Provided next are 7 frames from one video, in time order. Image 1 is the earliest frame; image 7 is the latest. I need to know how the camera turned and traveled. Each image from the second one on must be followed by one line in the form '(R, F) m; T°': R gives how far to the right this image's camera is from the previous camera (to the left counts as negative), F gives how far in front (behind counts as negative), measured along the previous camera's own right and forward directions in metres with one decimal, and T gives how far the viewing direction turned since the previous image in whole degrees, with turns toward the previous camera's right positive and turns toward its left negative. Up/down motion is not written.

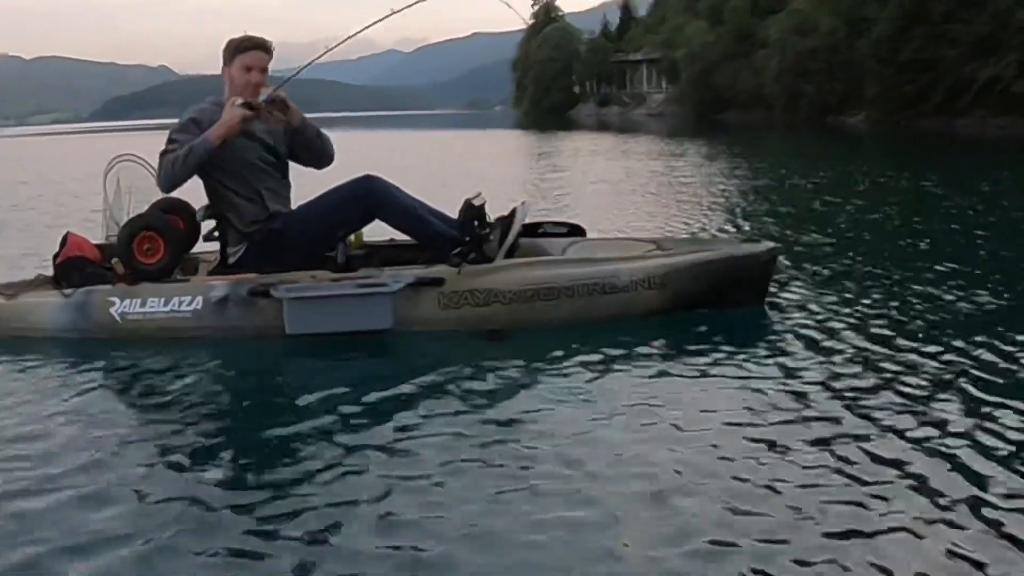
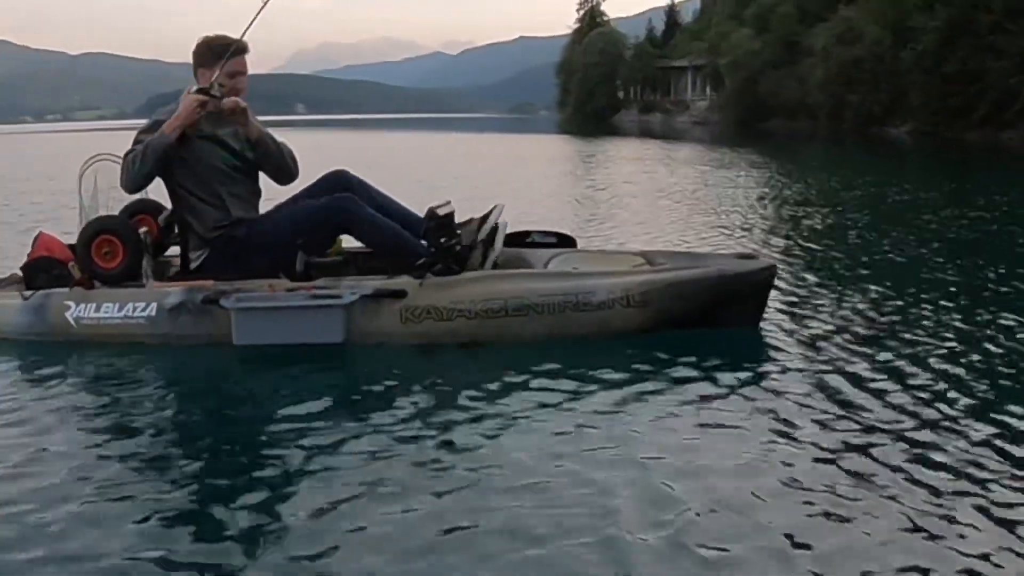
(+0.5, +0.5) m; -2°
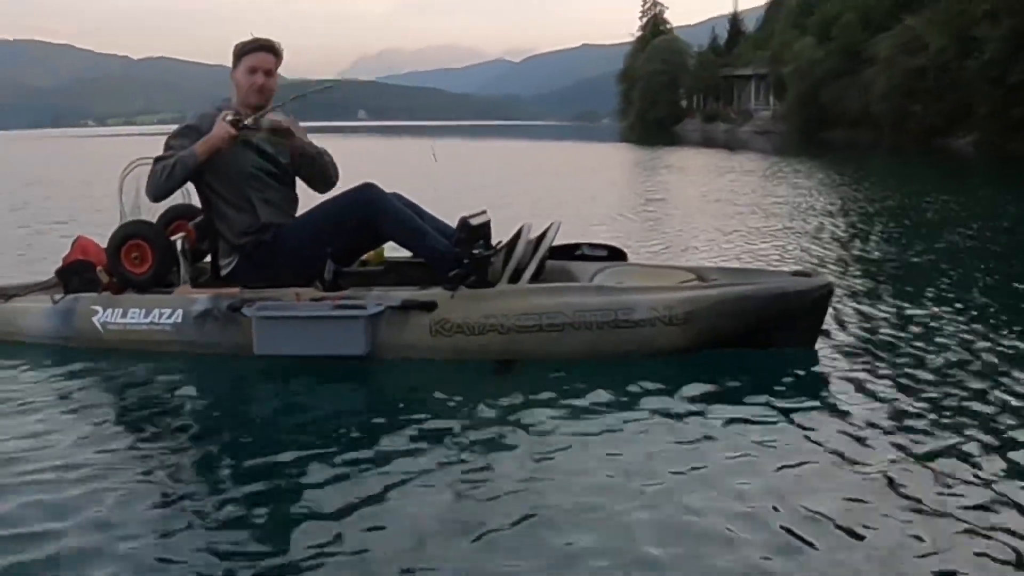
(+0.2, +0.4) m; -3°
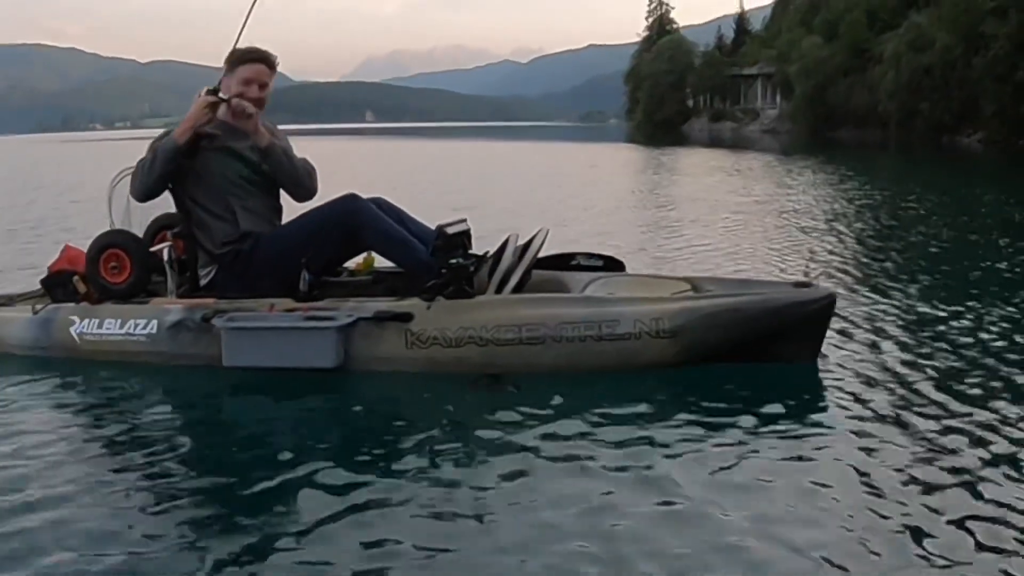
(+0.2, +0.1) m; 0°
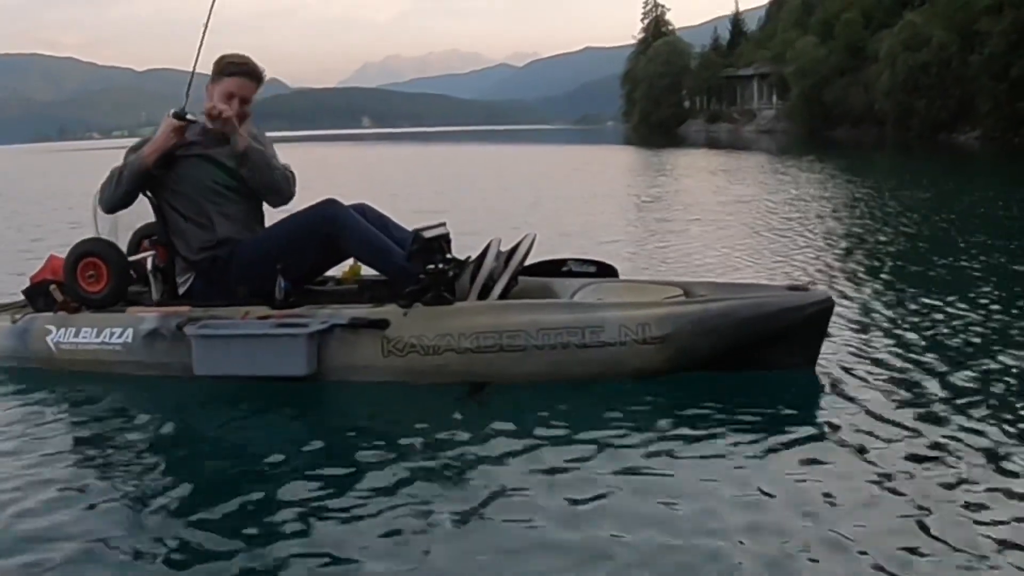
(+0.1, +0.1) m; 0°
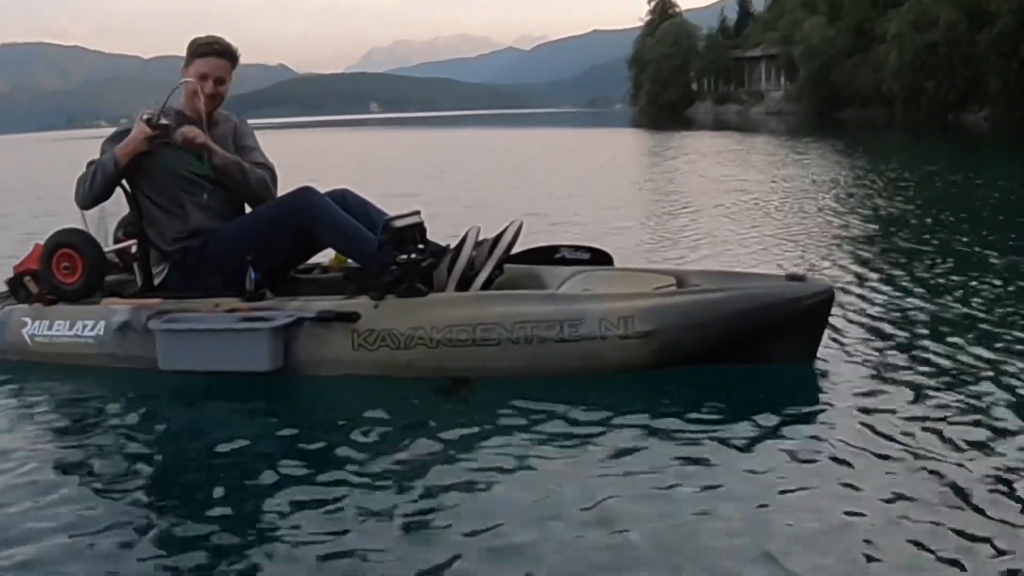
(+0.2, +0.3) m; 0°
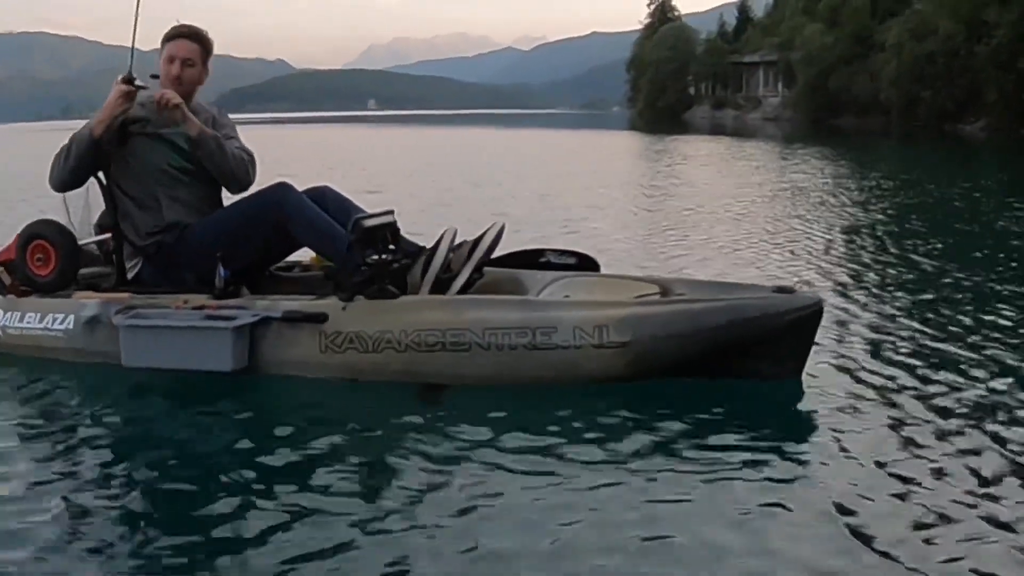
(+0.1, +0.2) m; 0°
